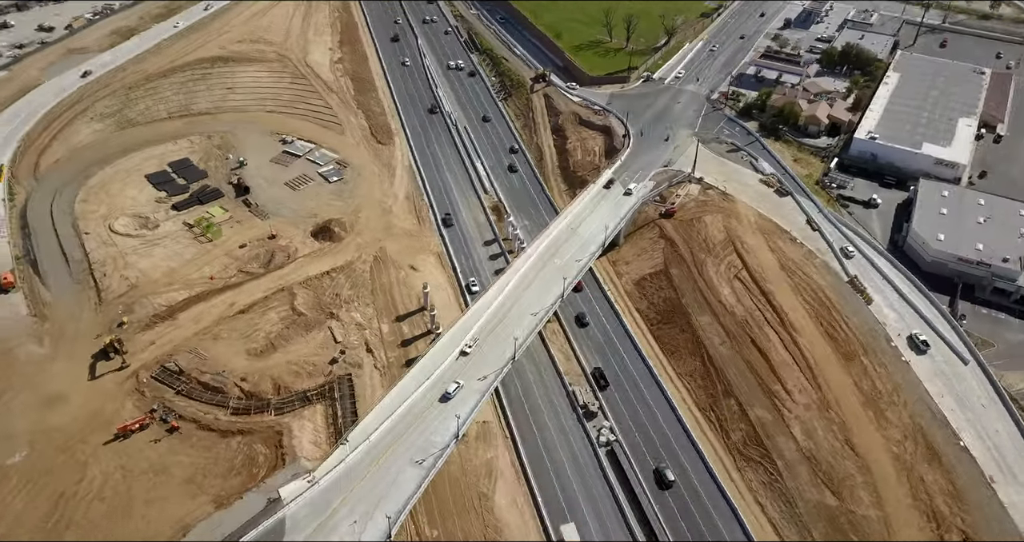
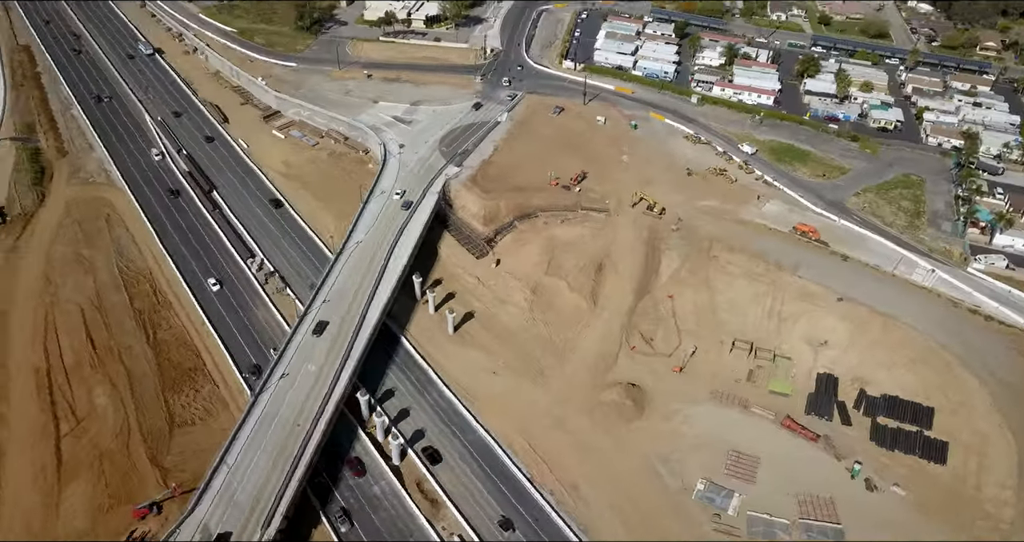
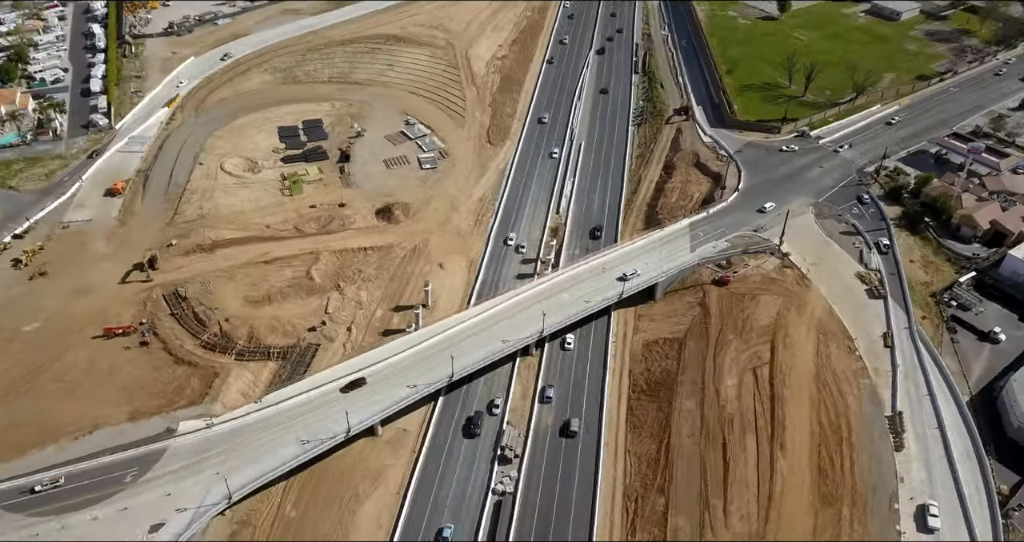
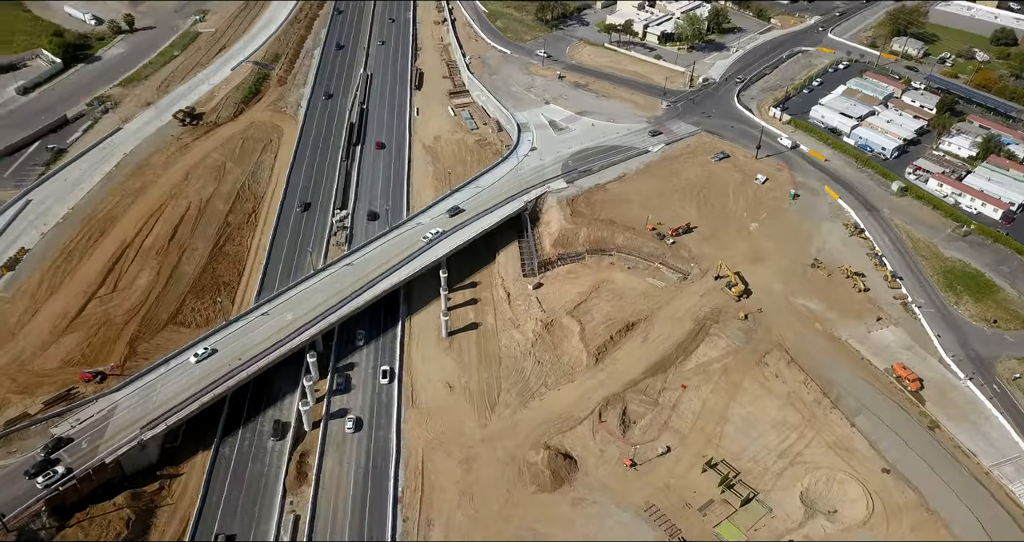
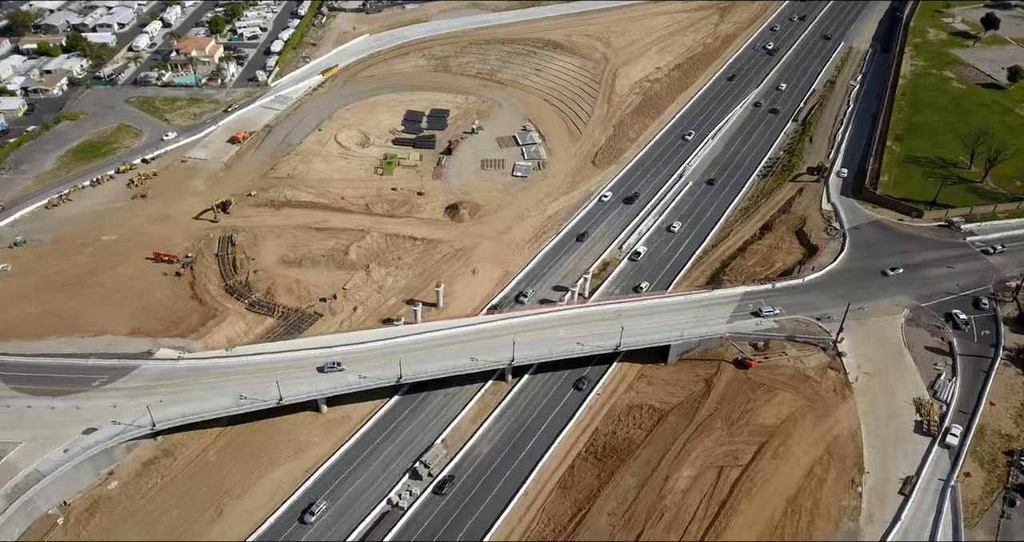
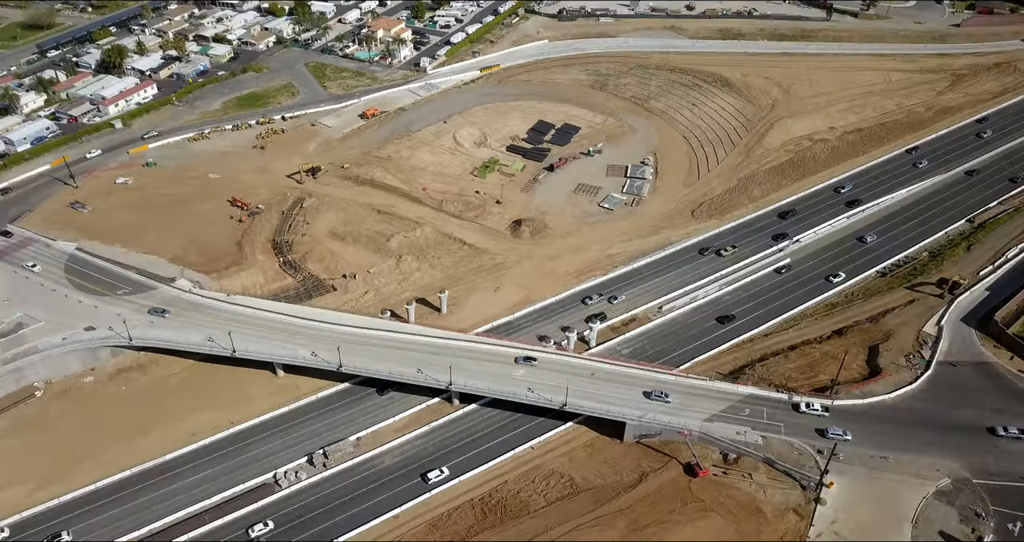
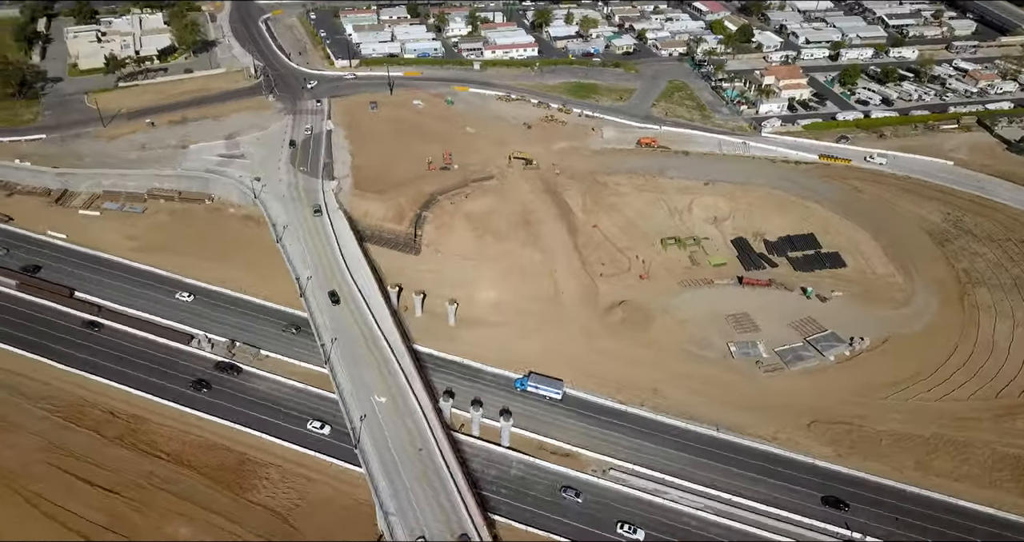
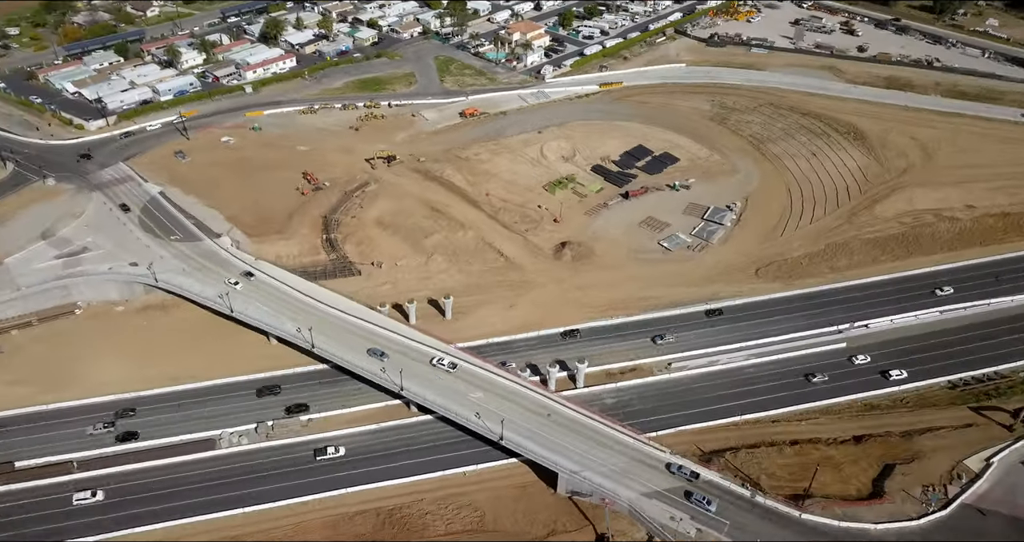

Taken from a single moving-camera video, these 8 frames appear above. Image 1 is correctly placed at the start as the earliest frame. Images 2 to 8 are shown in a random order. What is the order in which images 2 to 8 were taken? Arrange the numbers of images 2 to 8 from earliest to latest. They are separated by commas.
3, 5, 6, 8, 7, 2, 4
